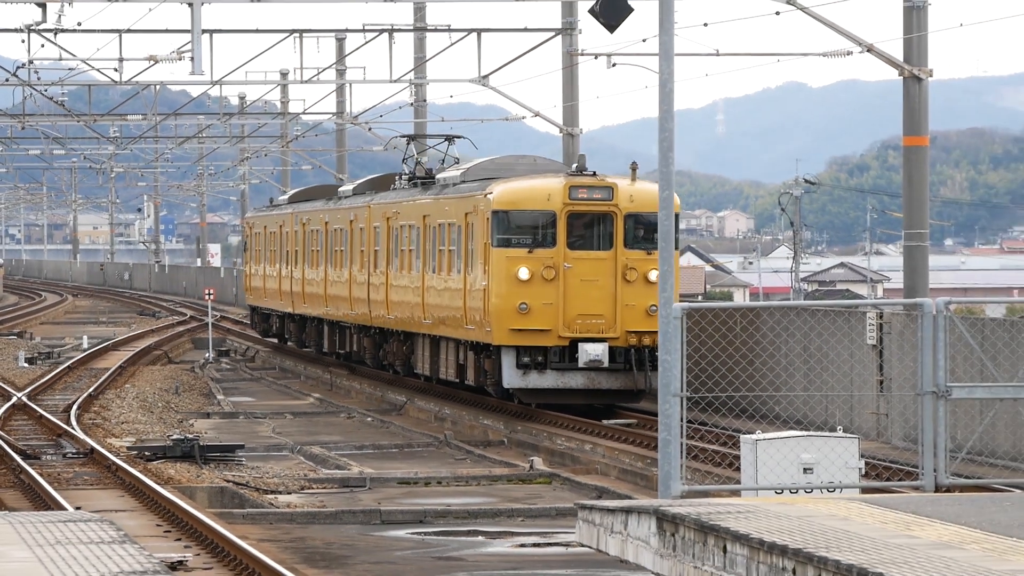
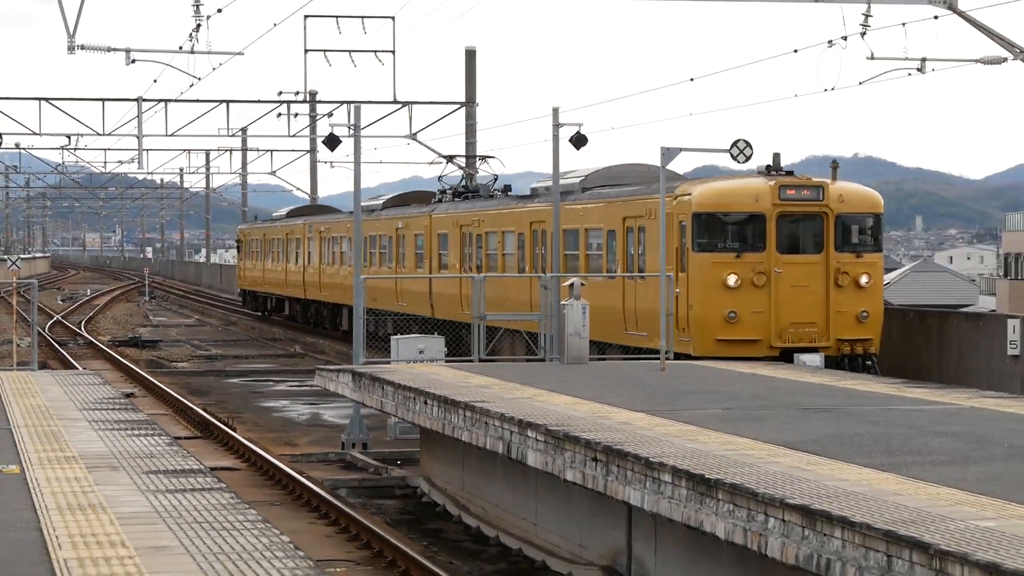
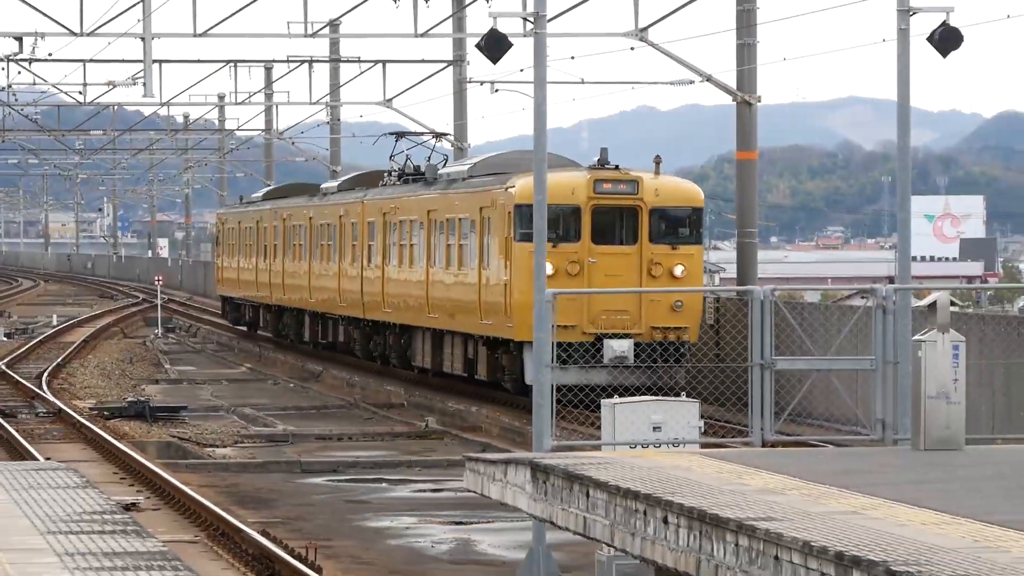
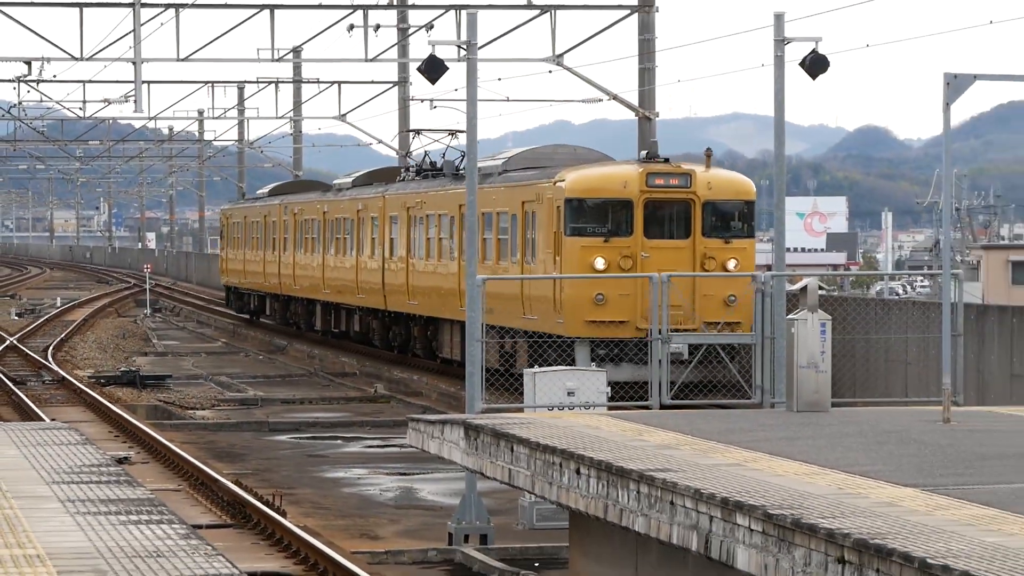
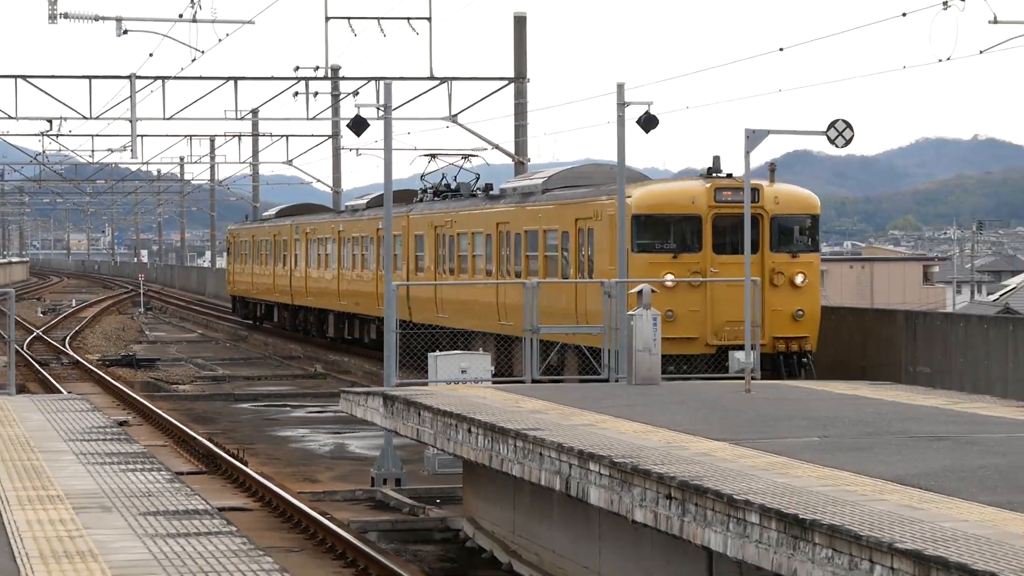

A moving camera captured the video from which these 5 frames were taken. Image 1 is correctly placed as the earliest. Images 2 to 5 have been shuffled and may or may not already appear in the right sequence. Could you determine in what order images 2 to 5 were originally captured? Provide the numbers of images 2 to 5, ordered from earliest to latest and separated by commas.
3, 4, 5, 2
